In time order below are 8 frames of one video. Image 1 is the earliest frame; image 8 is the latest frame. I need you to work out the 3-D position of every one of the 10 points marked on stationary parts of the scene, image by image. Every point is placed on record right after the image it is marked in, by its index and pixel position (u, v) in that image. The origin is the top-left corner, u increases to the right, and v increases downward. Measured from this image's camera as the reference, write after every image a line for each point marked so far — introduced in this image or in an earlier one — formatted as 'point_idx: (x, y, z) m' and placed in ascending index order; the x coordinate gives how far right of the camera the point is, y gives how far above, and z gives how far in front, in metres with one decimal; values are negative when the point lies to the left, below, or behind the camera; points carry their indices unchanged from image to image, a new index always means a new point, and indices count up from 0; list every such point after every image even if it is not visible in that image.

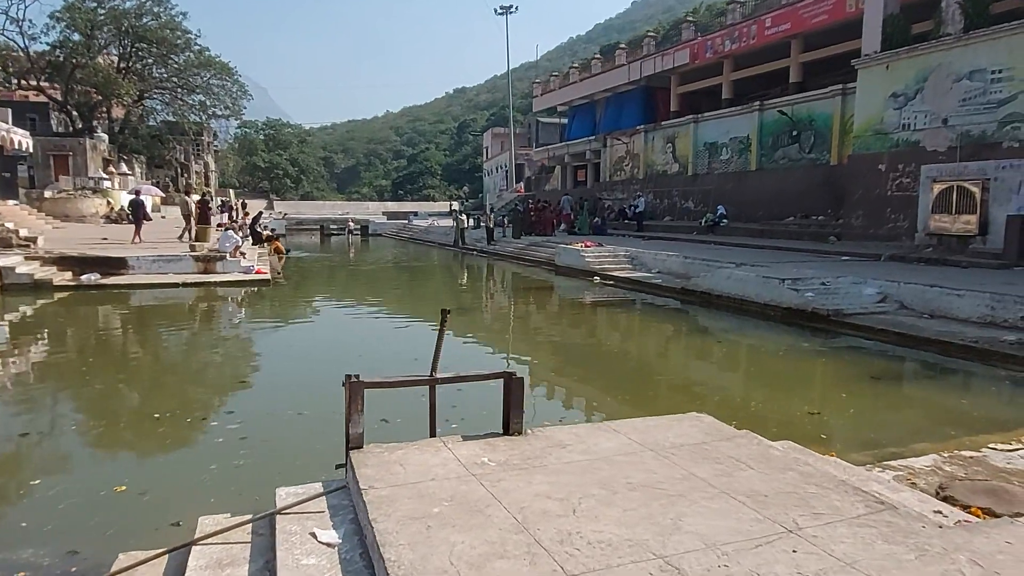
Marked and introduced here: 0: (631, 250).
0: (+3.0, +0.9, +16.9) m
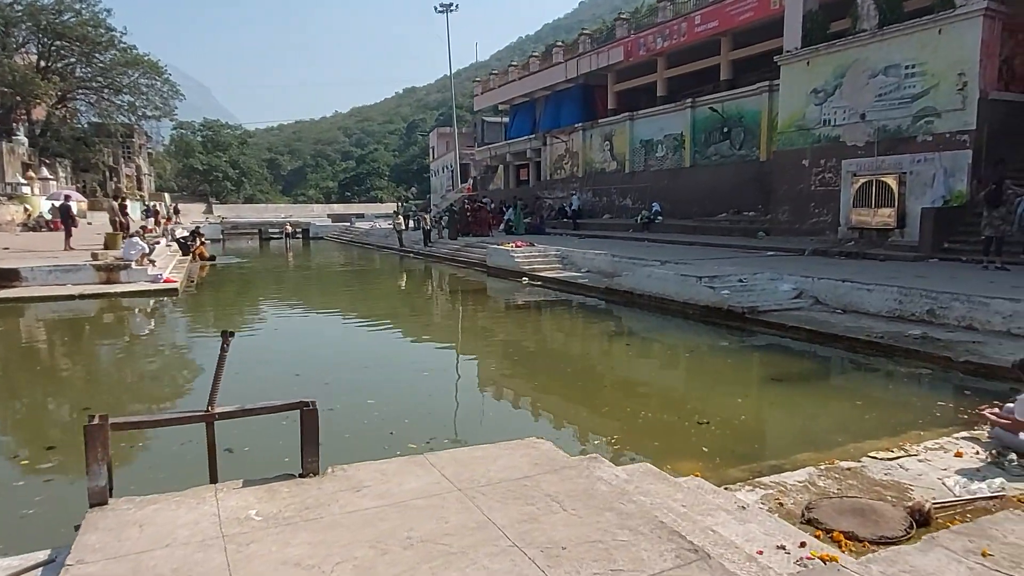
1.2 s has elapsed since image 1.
0: (+1.2, +0.9, +16.6) m
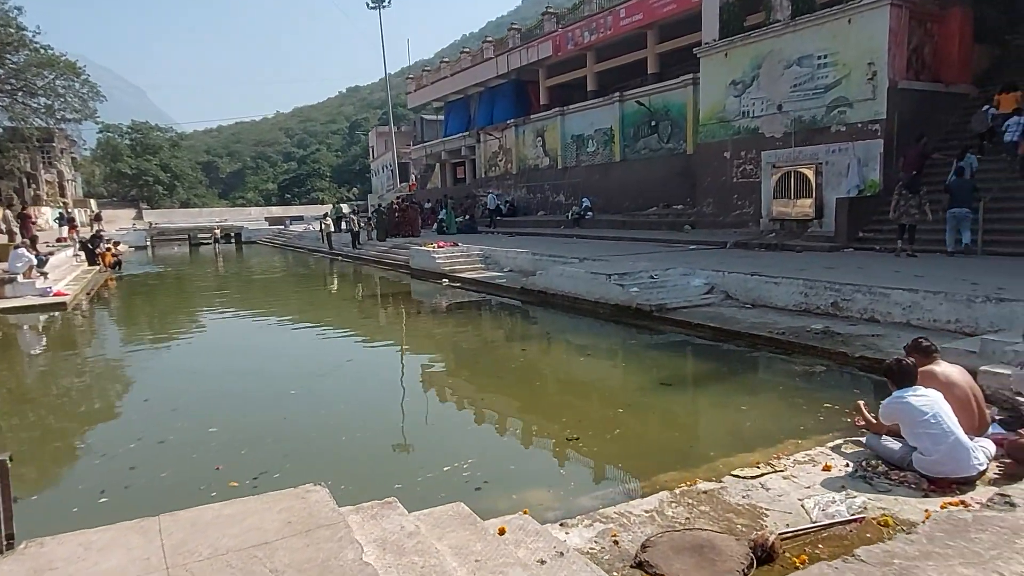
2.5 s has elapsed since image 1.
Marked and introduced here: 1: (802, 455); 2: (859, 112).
0: (-0.6, +0.9, +16.1) m
1: (+1.8, -1.0, +4.2) m
2: (+6.9, +3.5, +13.5) m
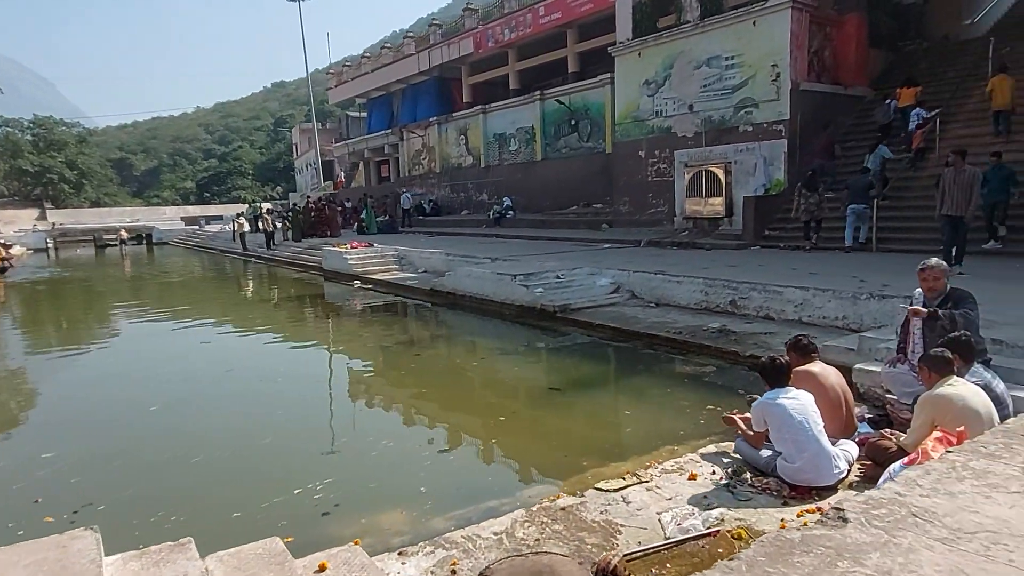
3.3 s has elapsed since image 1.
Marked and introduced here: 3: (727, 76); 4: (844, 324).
0: (-2.6, +0.9, +15.6) m
1: (+0.9, -1.0, +4.0) m
2: (+5.1, +3.6, +13.8) m
3: (+4.6, +4.5, +14.4) m
4: (+3.5, -0.4, +7.1) m
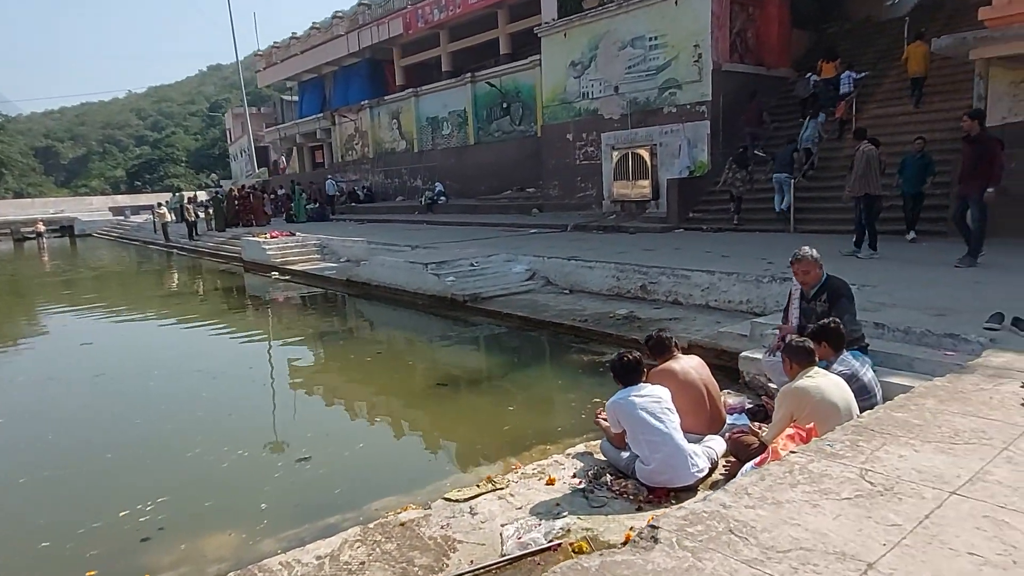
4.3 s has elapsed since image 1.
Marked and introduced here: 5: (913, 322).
0: (-4.2, +1.1, +15.1) m
1: (+0.1, -1.0, +3.8) m
2: (+3.5, +3.9, +13.7) m
3: (+2.9, +4.9, +14.2) m
4: (+2.4, -0.2, +7.0) m
5: (+2.8, -0.2, +4.8) m
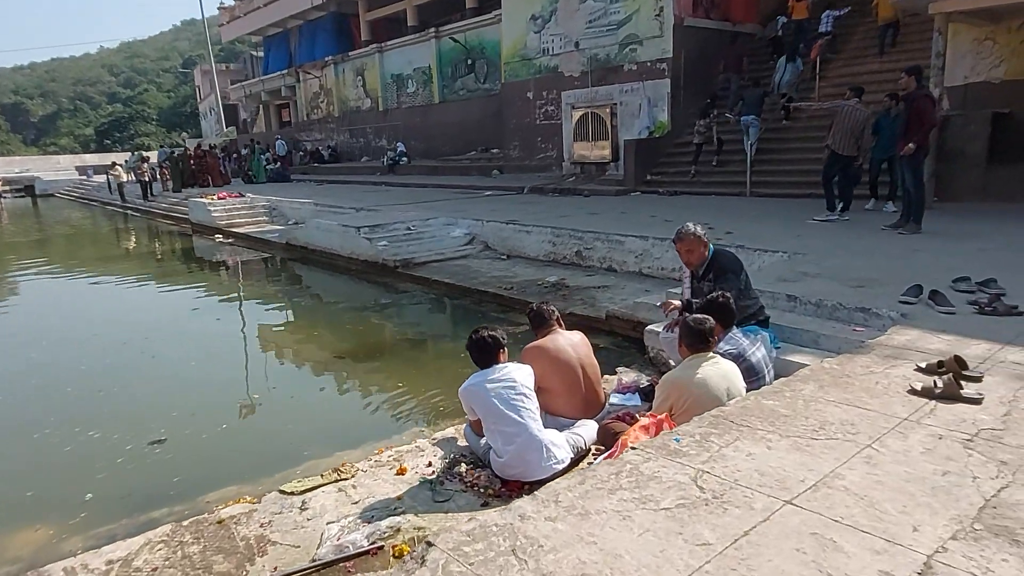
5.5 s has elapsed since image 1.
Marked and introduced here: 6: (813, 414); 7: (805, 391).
0: (-5.2, +1.9, +14.5) m
1: (-0.6, -0.8, +3.5) m
2: (+2.6, +4.6, +13.1) m
3: (+2.0, +5.6, +13.6) m
4: (+1.7, +0.1, +6.7) m
5: (+2.1, 0.0, +4.4) m
6: (+1.2, -0.5, +2.6) m
7: (+1.2, -0.4, +2.9) m
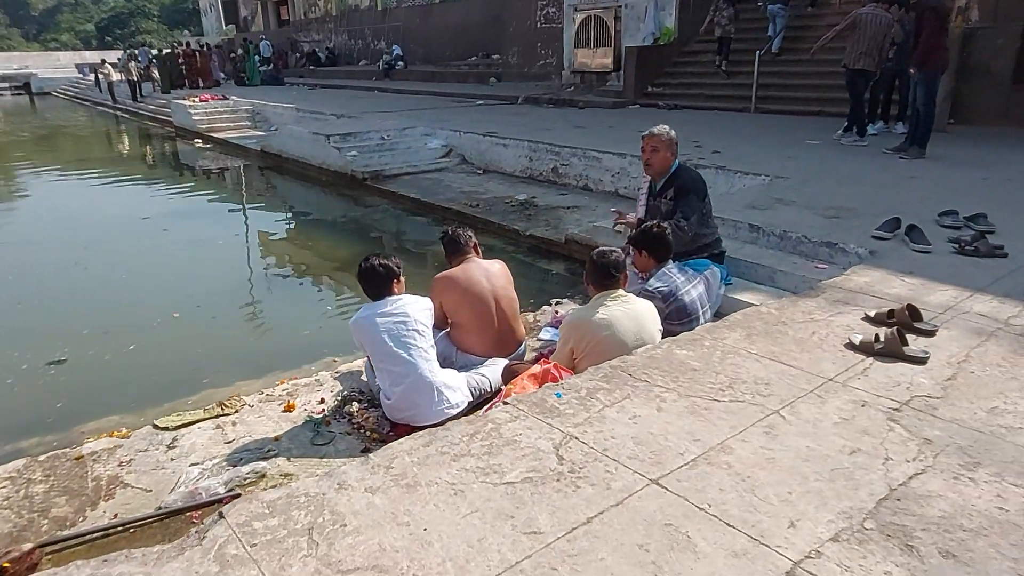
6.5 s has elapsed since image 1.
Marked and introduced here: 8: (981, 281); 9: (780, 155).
0: (-5.3, +3.8, +13.9) m
1: (-1.0, -0.5, +3.2) m
2: (+2.6, +6.0, +12.0) m
3: (+2.0, +7.1, +12.4) m
4: (+1.3, +0.8, +6.2) m
5: (+1.7, +0.4, +4.0) m
6: (+0.7, -0.3, +2.3) m
7: (+0.8, -0.2, +2.5) m
8: (+2.1, 0.0, +3.1) m
9: (+2.6, +1.3, +6.6) m
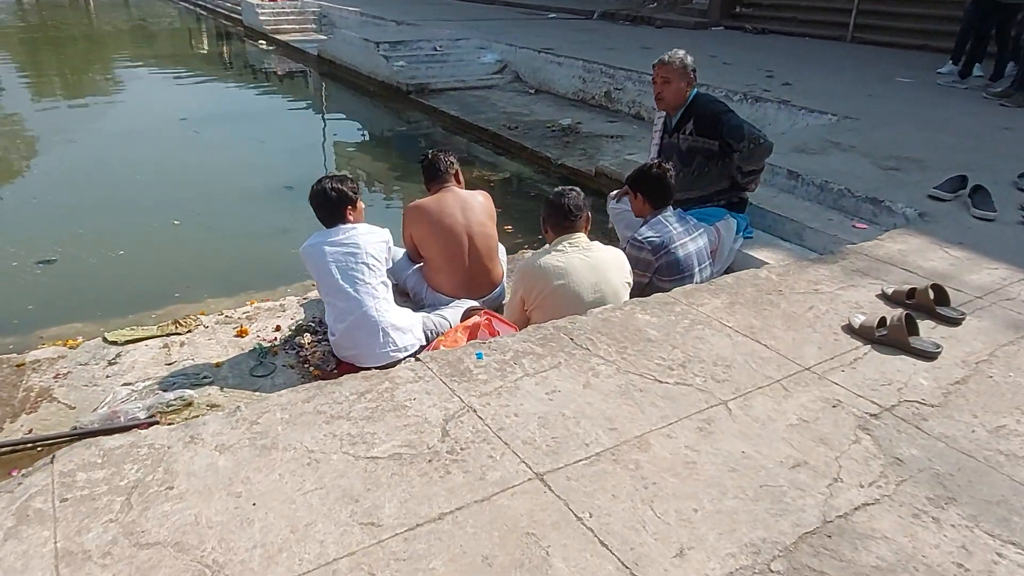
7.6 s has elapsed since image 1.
0: (-3.8, +5.7, +13.6) m
1: (-1.2, -0.1, +3.0) m
2: (+3.9, +7.0, +10.6) m
3: (+3.5, +8.1, +10.9) m
4: (+1.6, +1.3, +5.7) m
5: (+1.7, +0.6, +3.5) m
6: (+0.5, -0.2, +2.0) m
7: (+0.6, -0.1, +2.2) m
8: (+2.0, +0.1, +2.5) m
9: (+3.0, +1.7, +5.8) m
